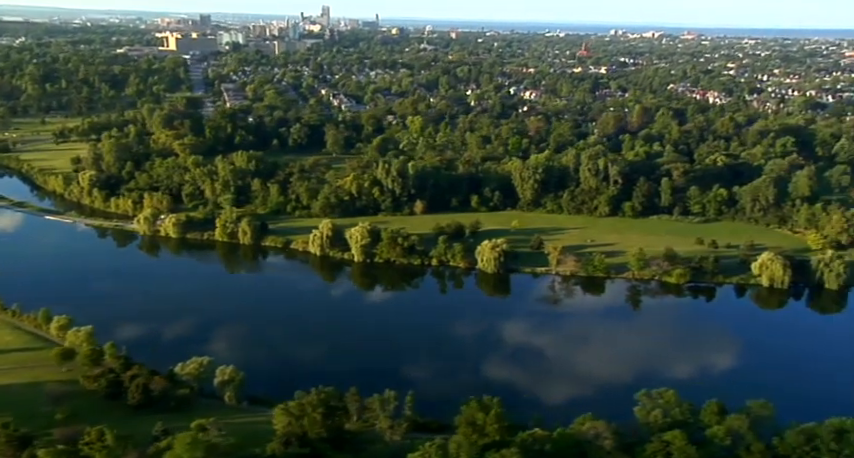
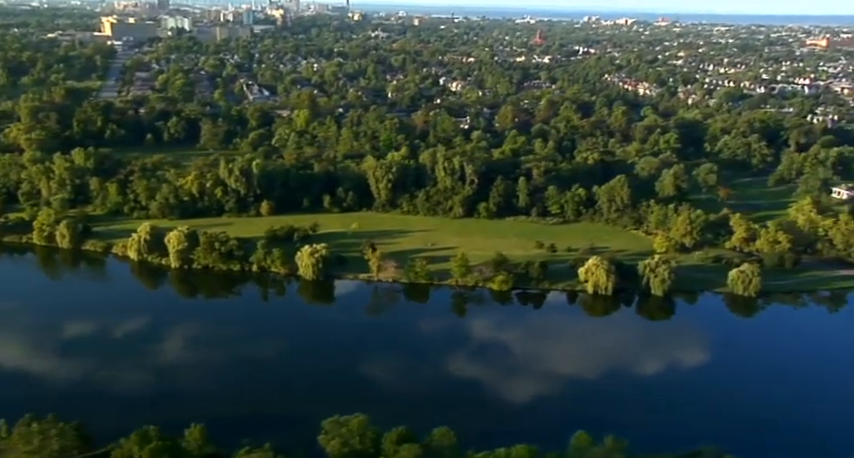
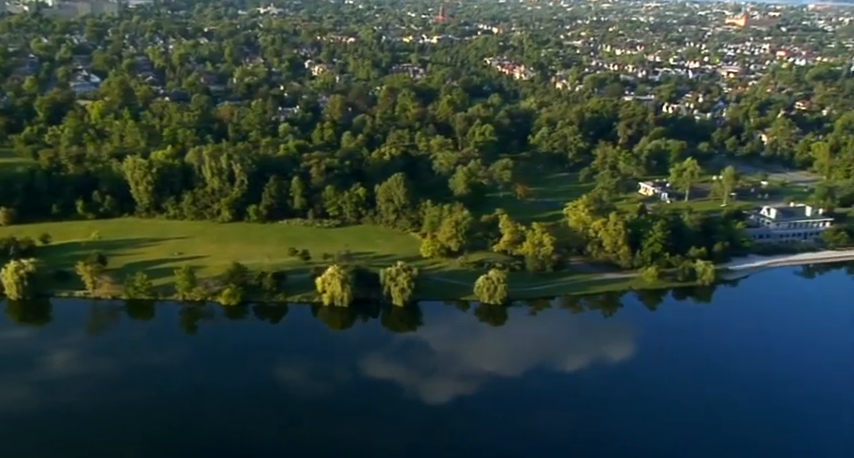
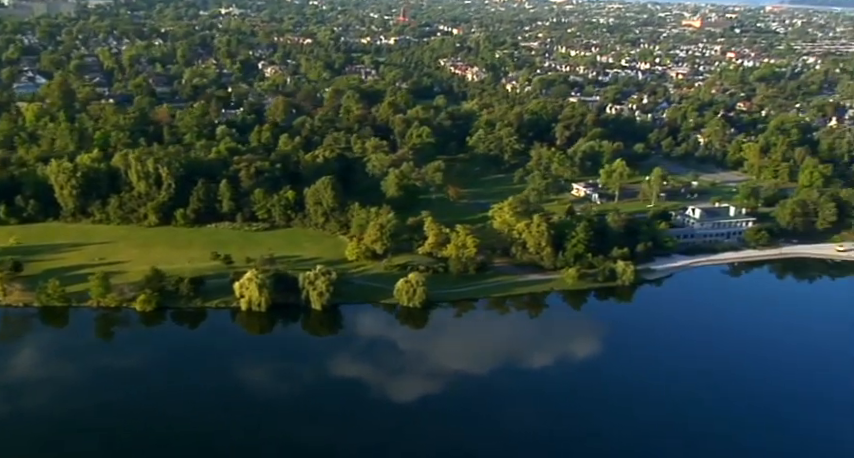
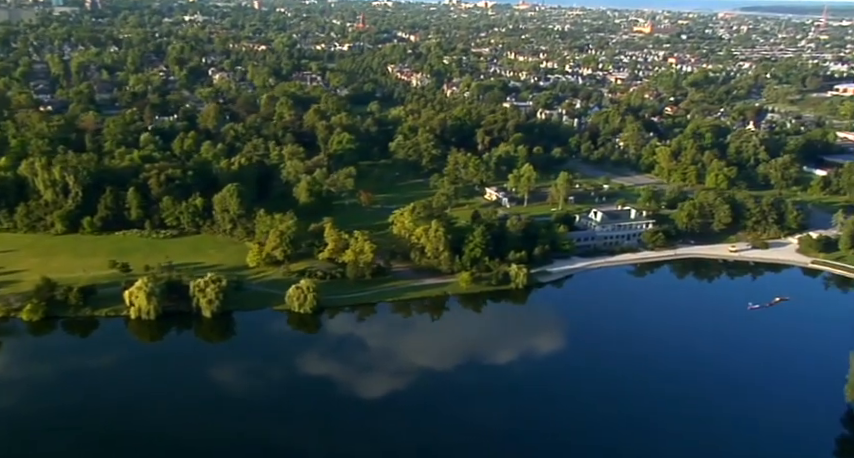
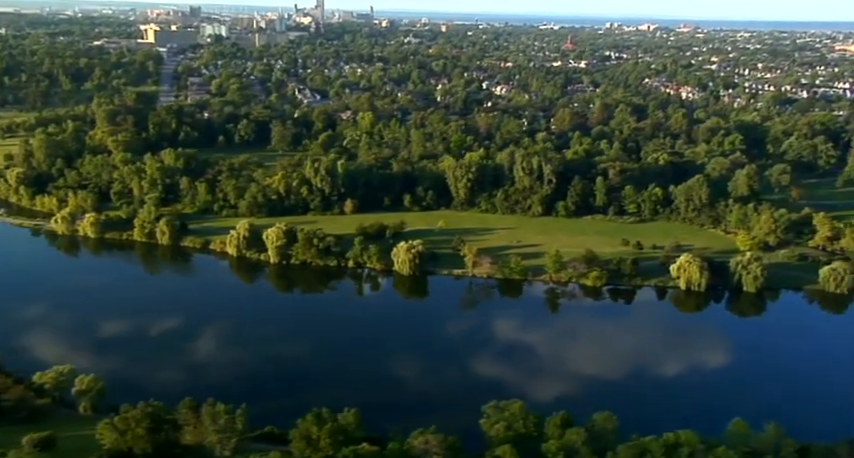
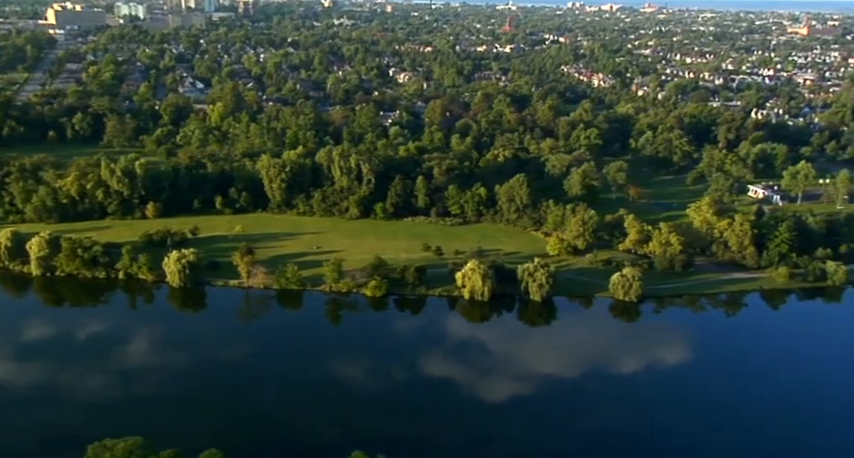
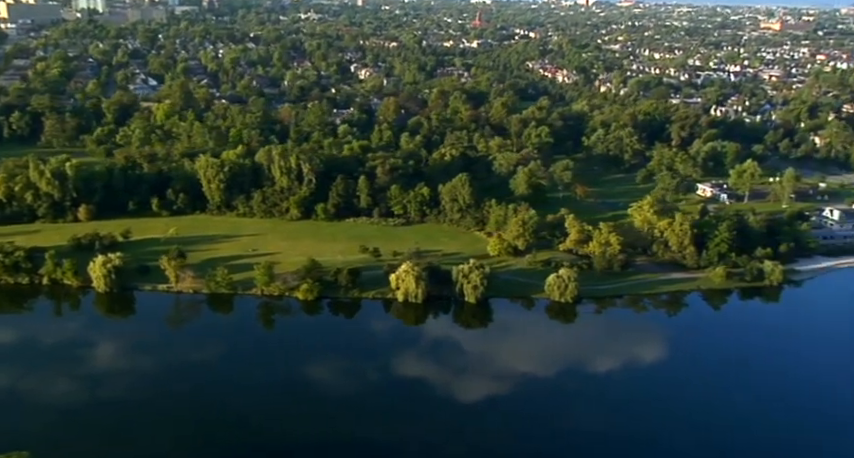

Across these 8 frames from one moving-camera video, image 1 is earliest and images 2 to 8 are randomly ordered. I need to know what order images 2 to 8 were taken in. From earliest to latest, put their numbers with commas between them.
6, 2, 7, 8, 3, 4, 5
